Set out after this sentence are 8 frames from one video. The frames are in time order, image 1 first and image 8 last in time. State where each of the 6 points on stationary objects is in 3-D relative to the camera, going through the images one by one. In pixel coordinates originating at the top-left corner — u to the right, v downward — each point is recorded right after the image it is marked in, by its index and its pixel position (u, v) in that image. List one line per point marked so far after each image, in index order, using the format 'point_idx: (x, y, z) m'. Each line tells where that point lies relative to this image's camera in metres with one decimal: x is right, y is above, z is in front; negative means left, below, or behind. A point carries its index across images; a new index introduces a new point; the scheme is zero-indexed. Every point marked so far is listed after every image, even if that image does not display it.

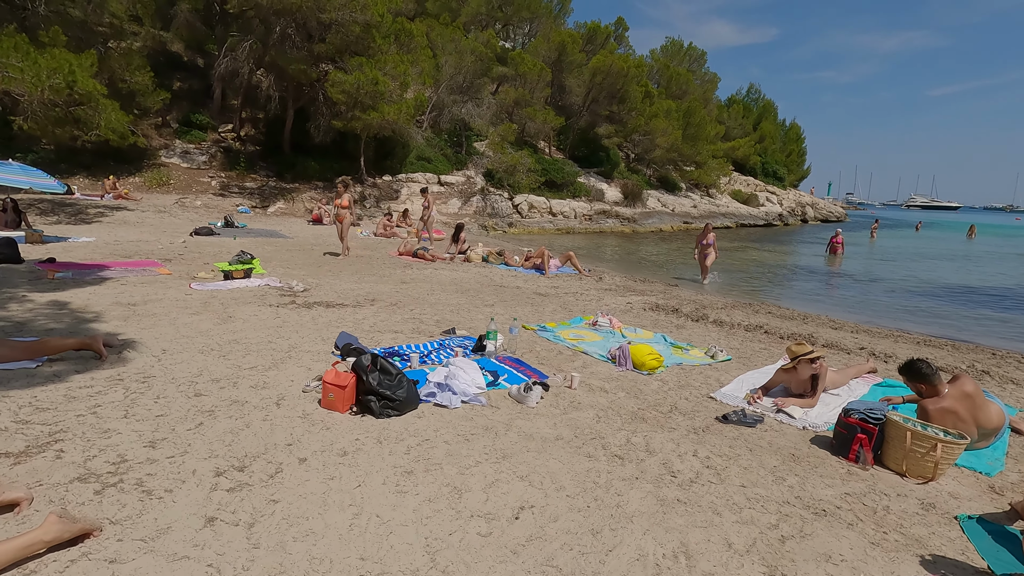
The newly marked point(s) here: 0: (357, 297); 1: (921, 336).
0: (-2.7, -0.2, +9.4) m
1: (+7.2, -0.8, +9.5) m
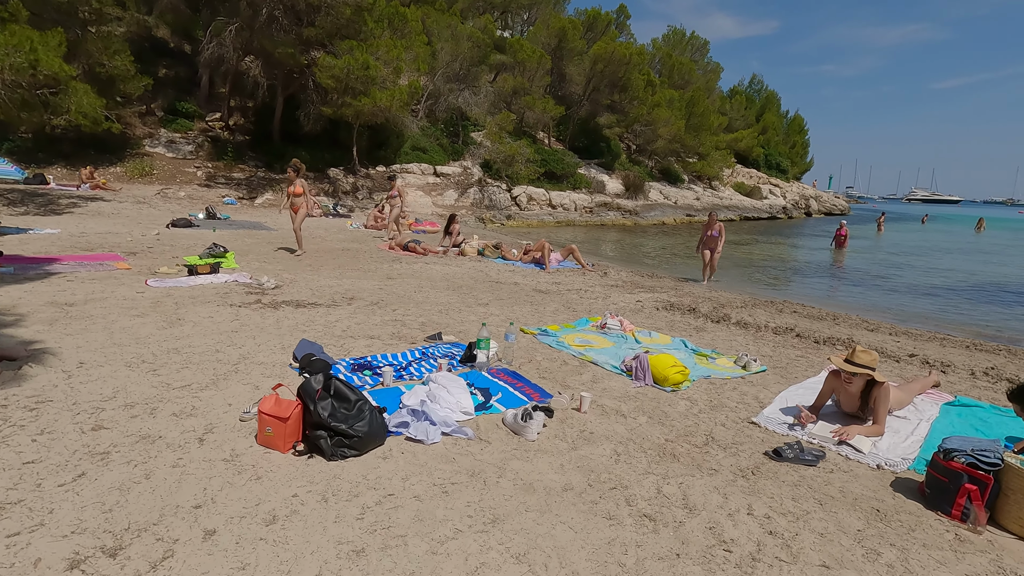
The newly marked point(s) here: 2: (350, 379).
0: (-2.7, -0.1, +8.3) m
1: (+7.1, -0.8, +8.5) m
2: (-1.4, -0.8, +4.7) m
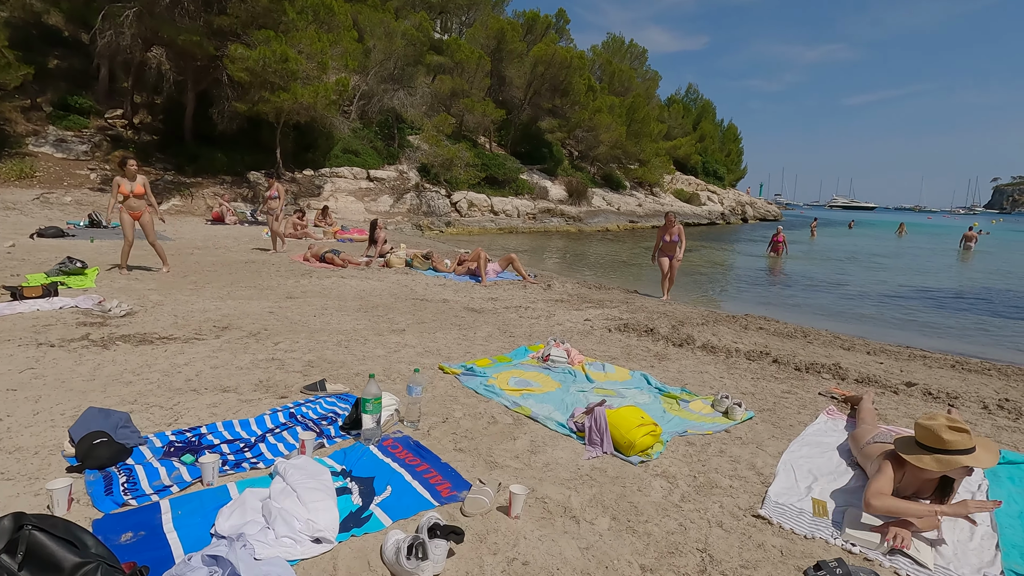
0: (-3.7, -0.4, +6.5) m
1: (+6.1, -0.9, +7.6) m
2: (-2.0, -1.0, +3.0) m
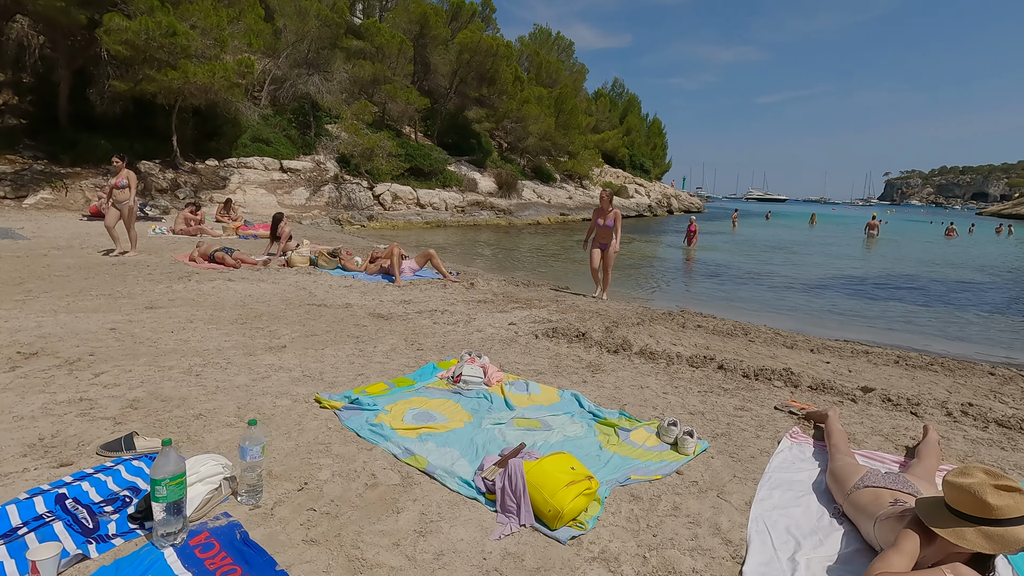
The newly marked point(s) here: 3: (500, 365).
0: (-4.6, -0.6, +4.9) m
1: (+5.0, -0.8, +7.2) m
2: (-2.5, -1.2, +1.7) m
3: (-0.1, -0.7, +5.2) m
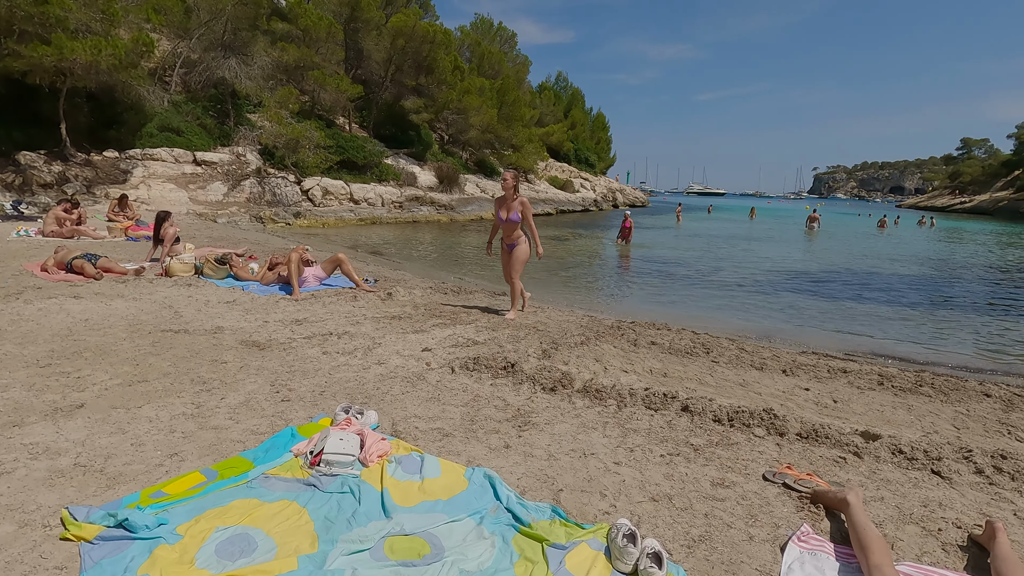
0: (-5.3, -0.9, +3.0) m
1: (+4.1, -0.9, +6.3) m
2: (-2.9, -1.4, 0.0) m
3: (-0.8, -0.9, +3.8) m
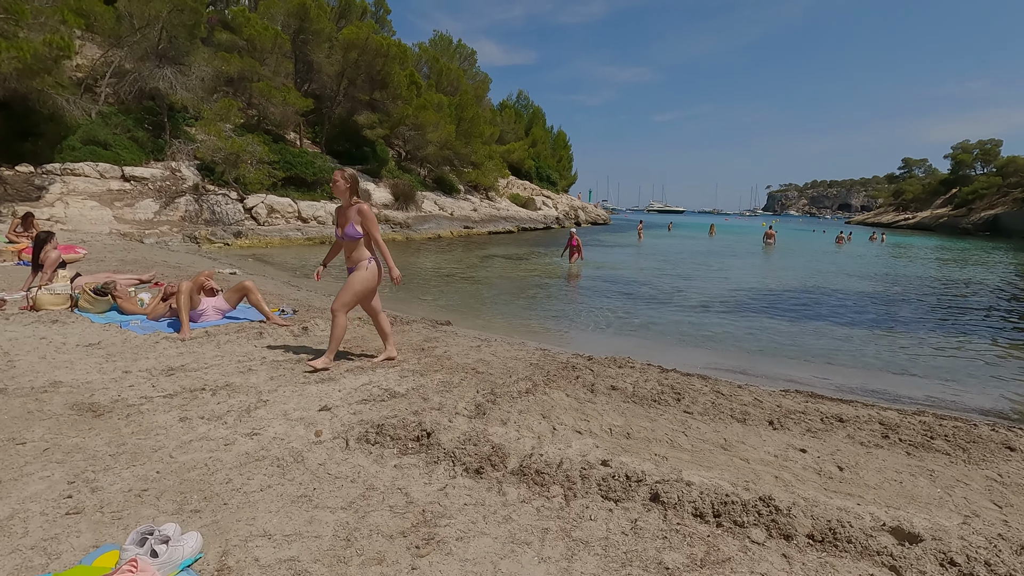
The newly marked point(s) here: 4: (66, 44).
0: (-5.7, -1.2, +1.5) m
1: (+3.4, -1.2, +5.3) m
2: (-3.1, -1.6, -1.4) m
3: (-1.4, -1.2, +2.5) m
4: (-15.3, +8.4, +18.4) m
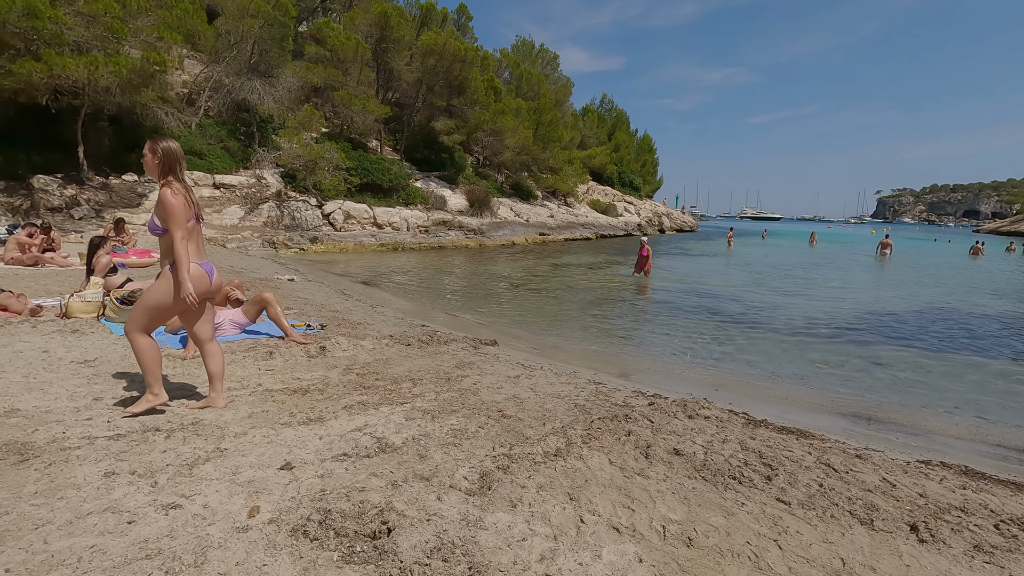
0: (-6.0, -1.2, +1.1) m
1: (+3.5, -1.5, +3.5) m
2: (-3.9, -1.7, -2.1) m
3: (-1.6, -1.3, +1.5) m
4: (-12.7, +8.3, +19.4) m
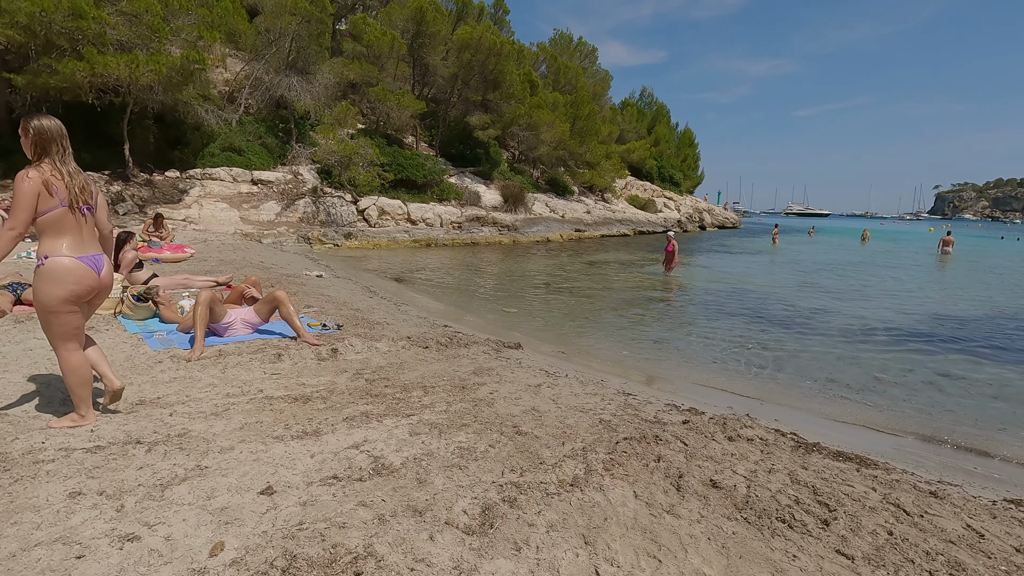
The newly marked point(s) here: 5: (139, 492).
0: (-6.2, -1.2, +1.1) m
1: (+3.6, -1.5, +2.8) m
2: (-4.2, -1.7, -2.2) m
3: (-1.7, -1.4, +1.1) m
4: (-11.5, +8.5, +19.7) m
5: (-2.1, -1.1, +3.1) m
